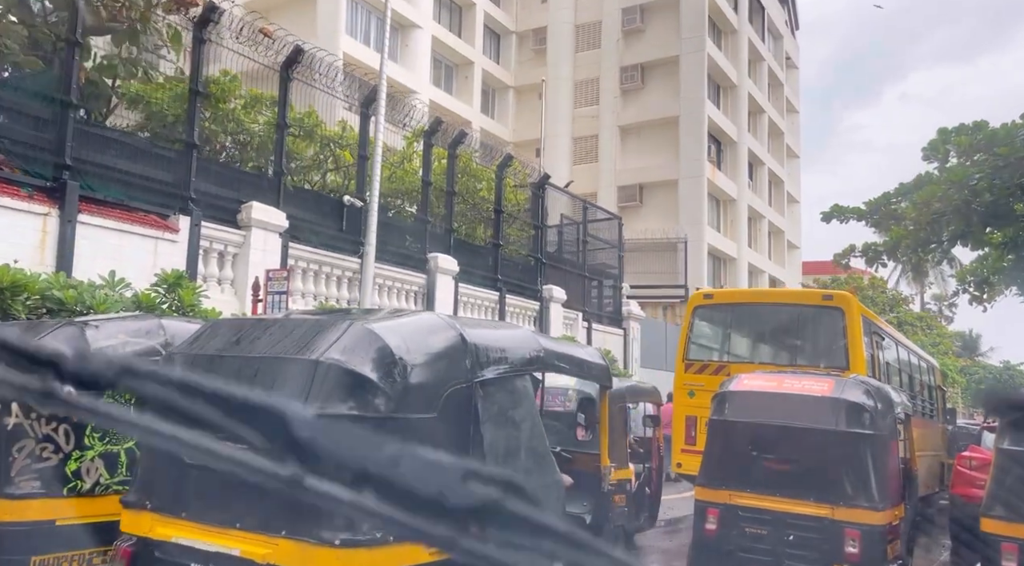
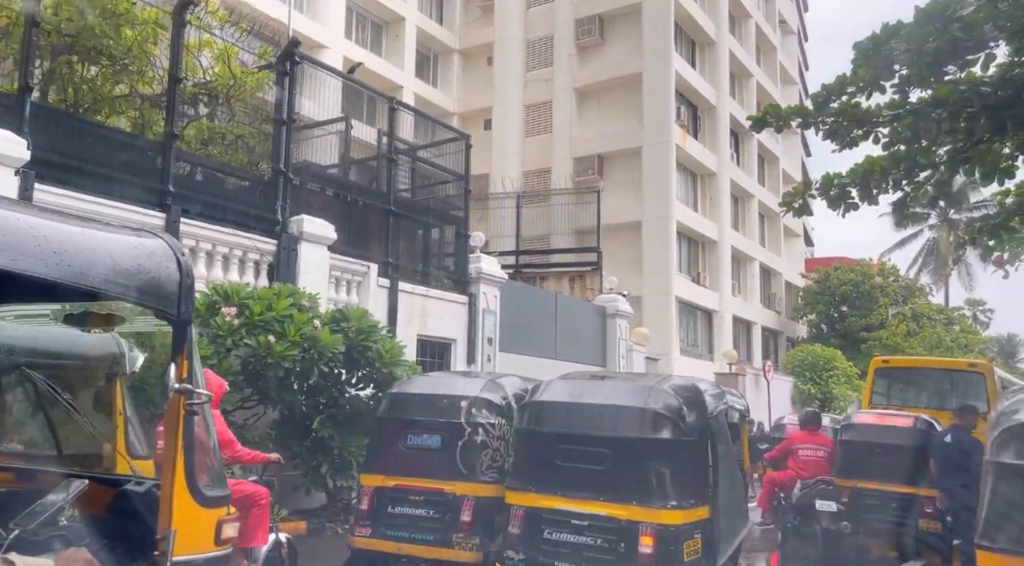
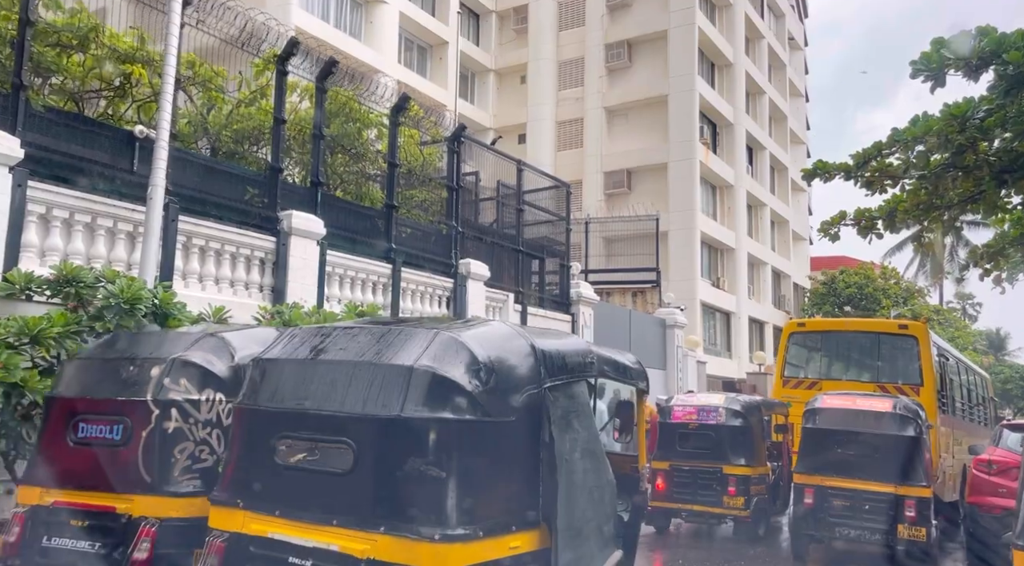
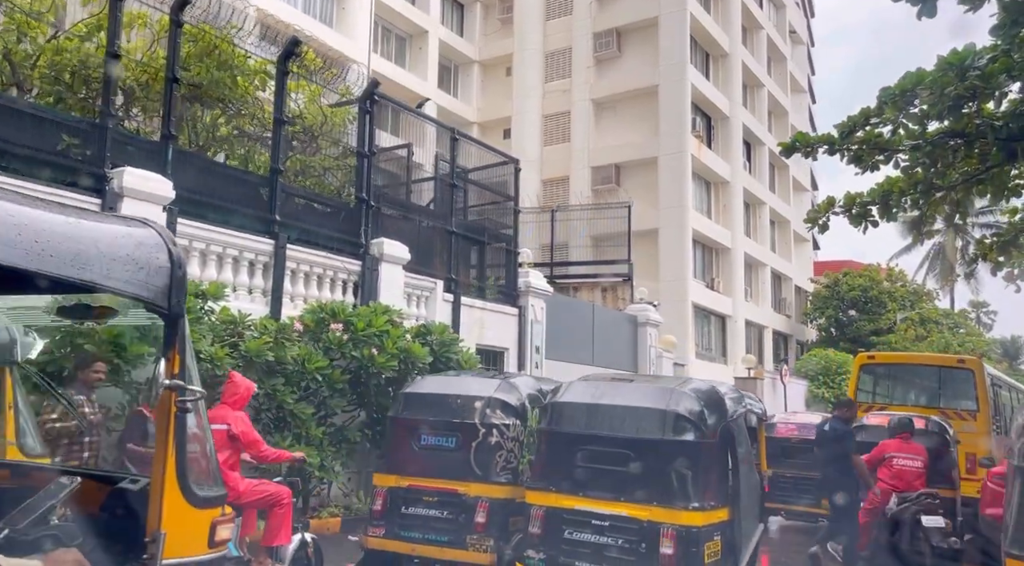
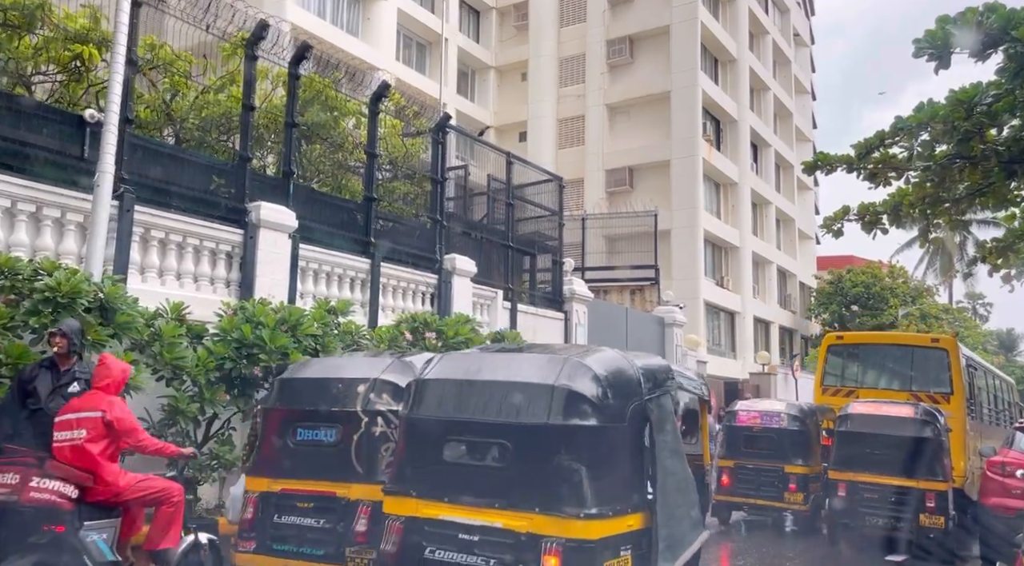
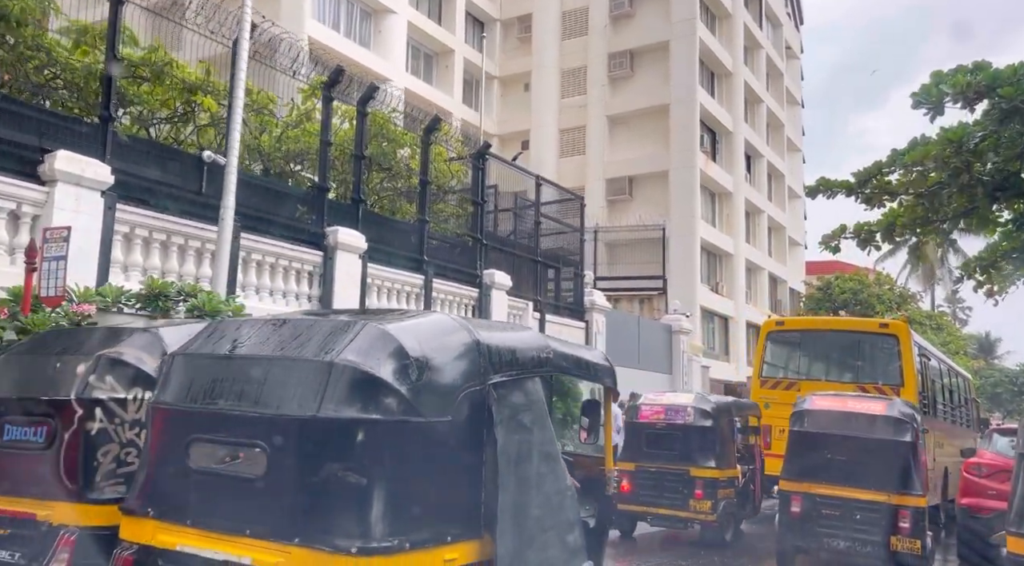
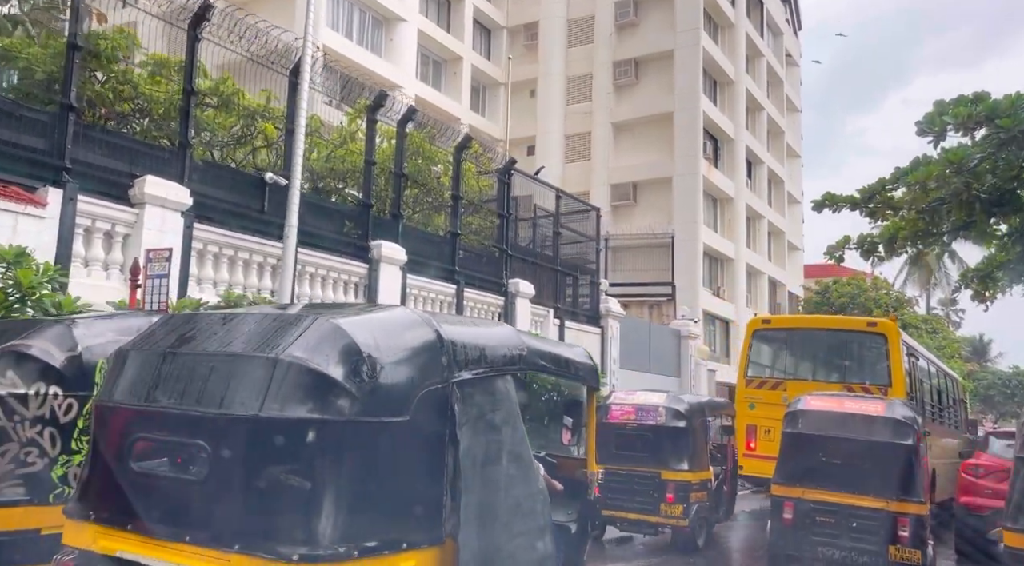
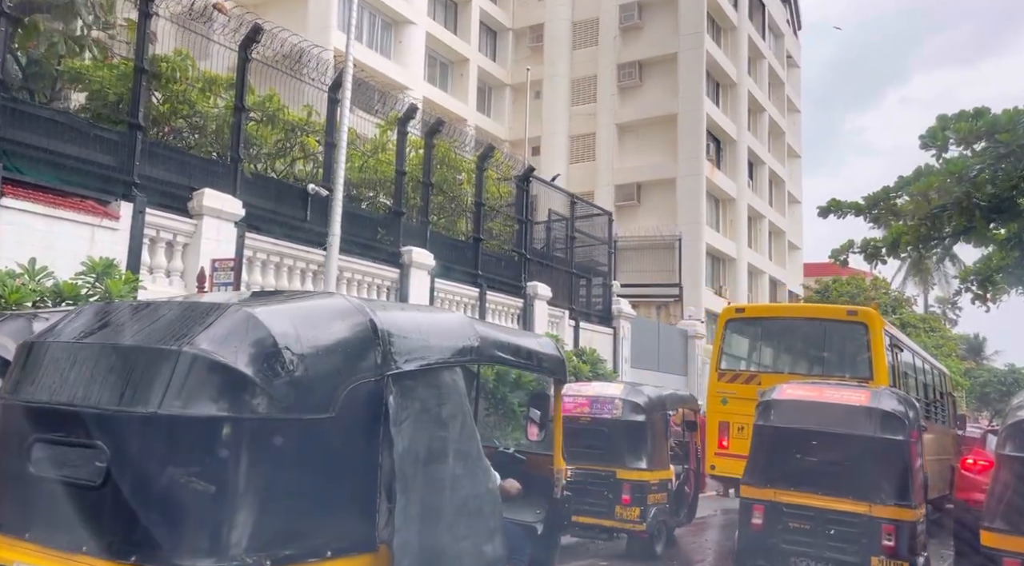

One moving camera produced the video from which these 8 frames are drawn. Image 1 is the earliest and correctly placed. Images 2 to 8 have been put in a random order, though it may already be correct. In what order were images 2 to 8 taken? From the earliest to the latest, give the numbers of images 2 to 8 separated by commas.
8, 7, 6, 3, 5, 4, 2
